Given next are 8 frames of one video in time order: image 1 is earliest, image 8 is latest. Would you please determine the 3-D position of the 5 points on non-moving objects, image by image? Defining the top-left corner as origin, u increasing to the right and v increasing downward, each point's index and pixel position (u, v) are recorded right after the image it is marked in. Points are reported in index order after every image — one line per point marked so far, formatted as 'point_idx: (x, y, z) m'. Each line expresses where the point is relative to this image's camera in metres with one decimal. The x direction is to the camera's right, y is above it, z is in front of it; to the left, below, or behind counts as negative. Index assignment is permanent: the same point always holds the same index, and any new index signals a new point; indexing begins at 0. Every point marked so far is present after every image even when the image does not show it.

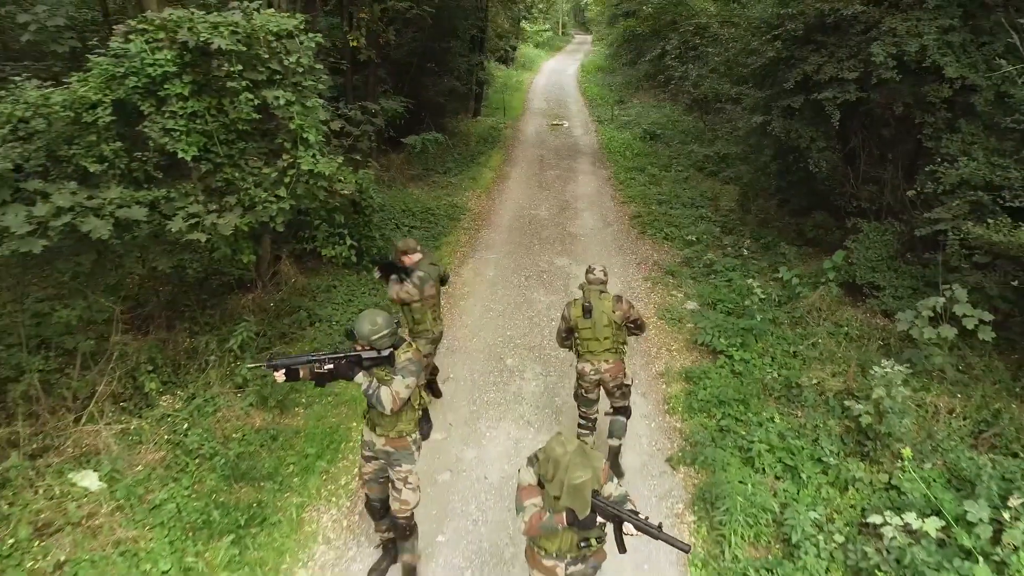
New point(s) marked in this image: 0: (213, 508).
0: (-2.1, -1.6, +5.4) m
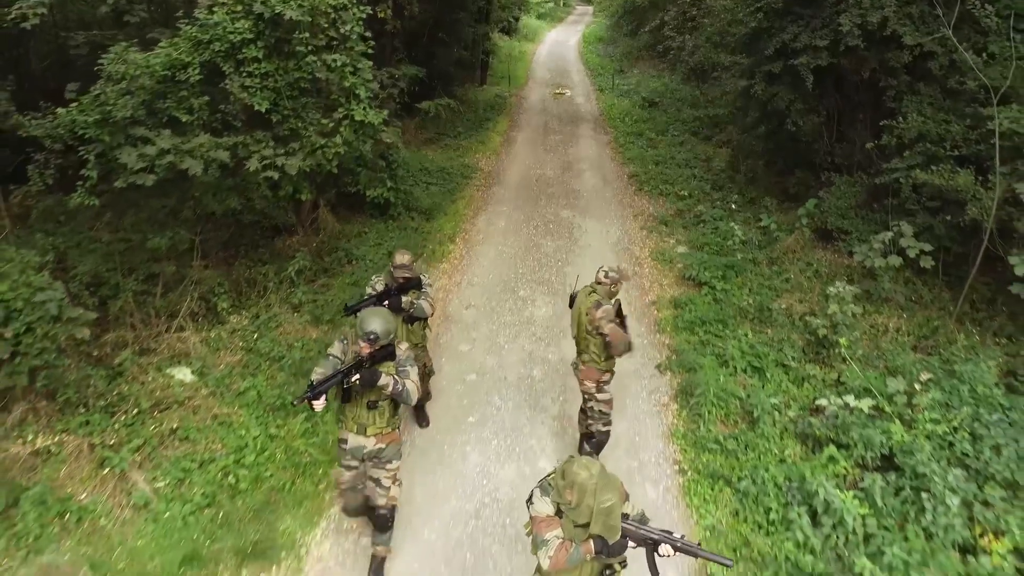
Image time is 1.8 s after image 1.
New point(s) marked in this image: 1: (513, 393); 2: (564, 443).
0: (-2.0, -0.9, +6.7) m
1: (0.0, -1.0, +7.1) m
2: (+0.4, -1.3, +6.4) m
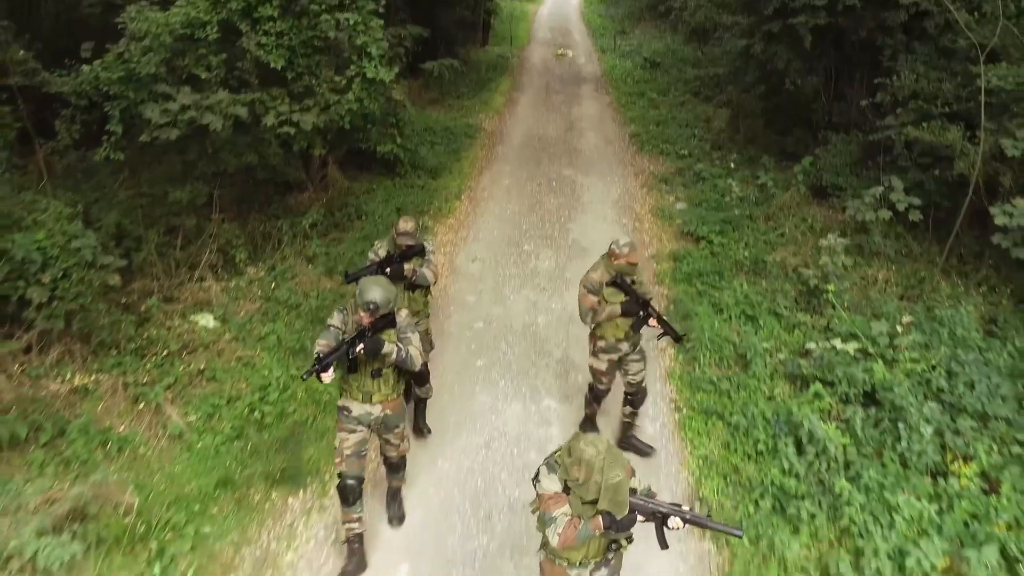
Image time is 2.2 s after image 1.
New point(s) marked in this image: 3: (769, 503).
0: (-1.9, -0.5, +7.1) m
1: (+0.1, -0.5, +7.5) m
2: (+0.5, -0.8, +6.8) m
3: (+1.7, -1.4, +5.1) m
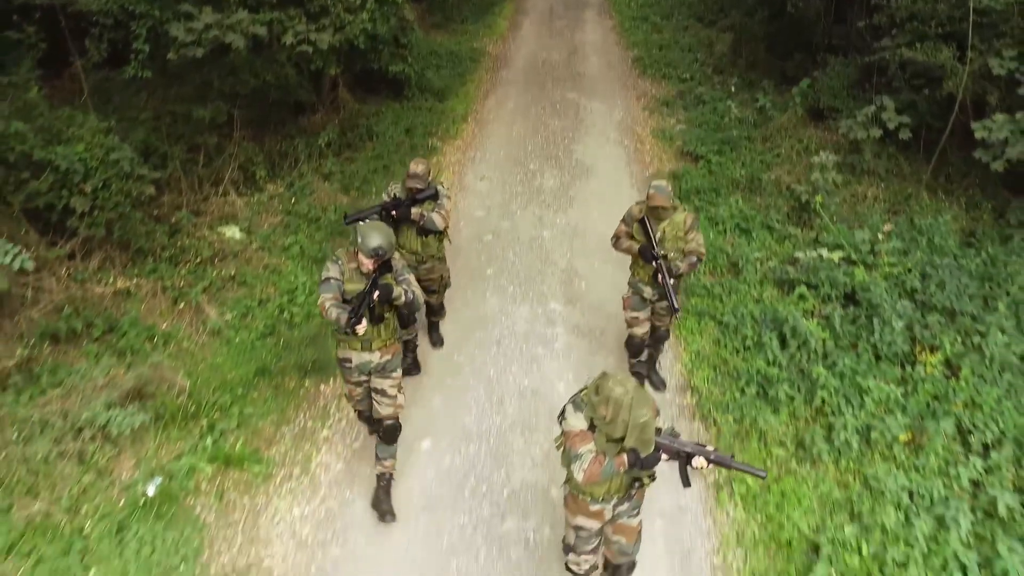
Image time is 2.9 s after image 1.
0: (-1.8, +0.4, +7.6) m
1: (+0.1, +0.4, +8.0) m
2: (+0.6, 0.0, +7.3) m
3: (+1.8, -0.7, +5.7) m
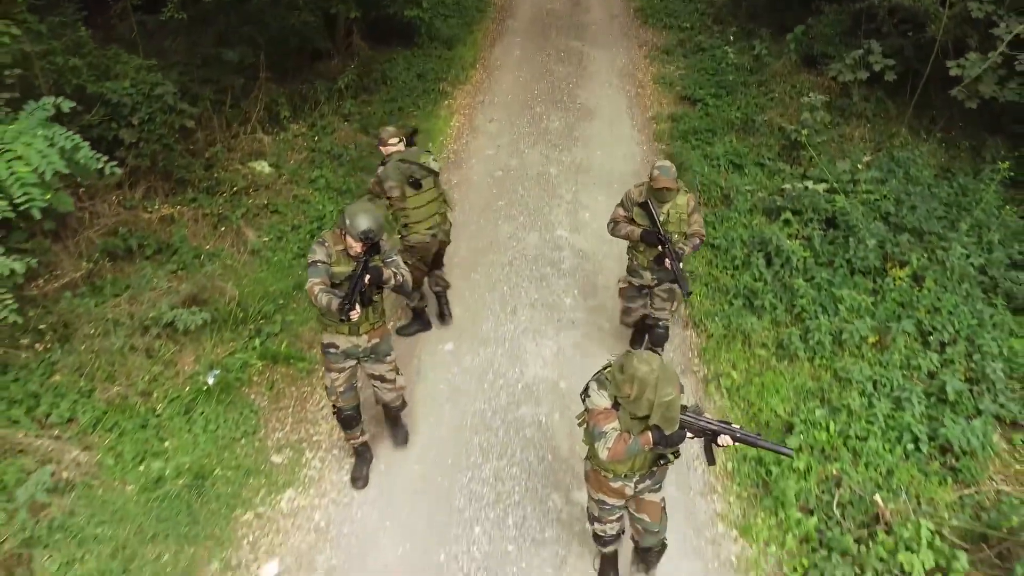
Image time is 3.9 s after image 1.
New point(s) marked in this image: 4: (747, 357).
0: (-1.7, +1.1, +8.2) m
1: (+0.2, +1.1, +8.6) m
2: (+0.7, +0.7, +7.9) m
3: (+1.9, -0.1, +6.4) m
4: (+1.8, -0.5, +5.9) m
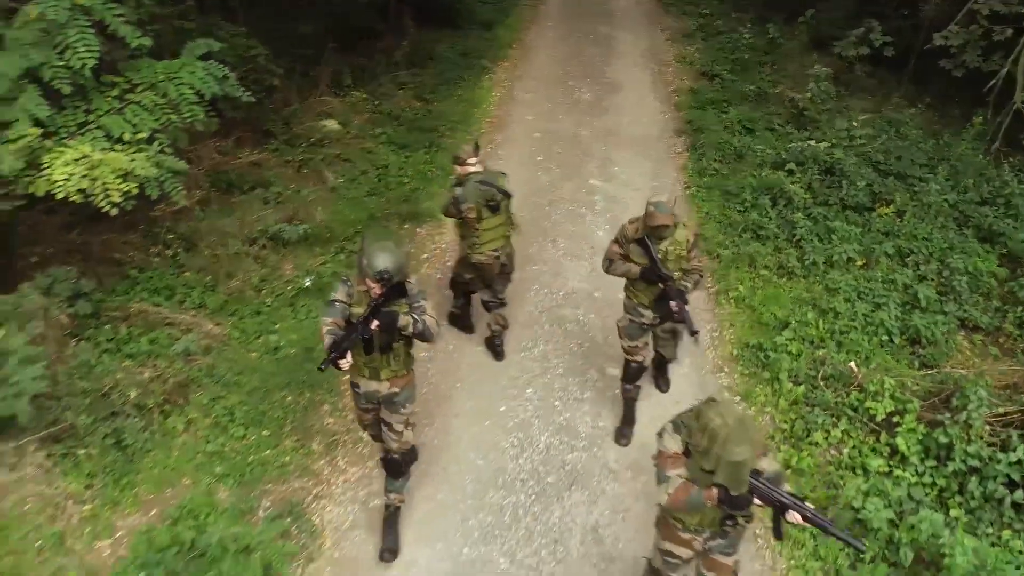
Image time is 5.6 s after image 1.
0: (-1.3, +1.8, +9.4) m
1: (+0.7, +1.8, +9.7) m
2: (+1.1, +1.4, +9.0) m
3: (+2.3, +0.5, +7.5) m
4: (+2.2, +0.1, +7.0) m
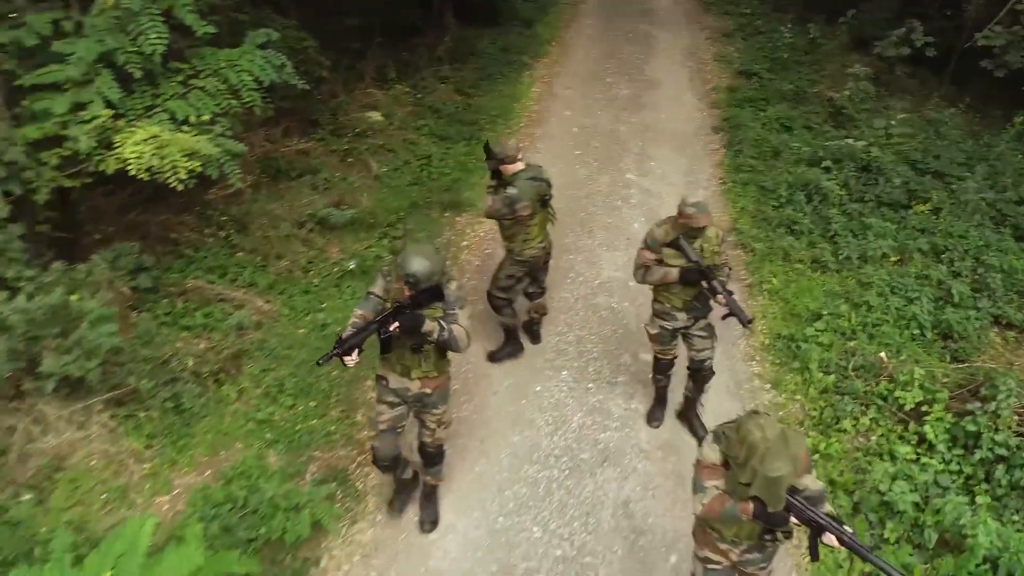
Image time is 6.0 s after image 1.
0: (-0.8, +1.9, +9.6) m
1: (+1.2, +1.9, +9.9) m
2: (+1.6, +1.5, +9.2) m
3: (+2.7, +0.6, +7.6) m
4: (+2.5, +0.2, +7.1) m
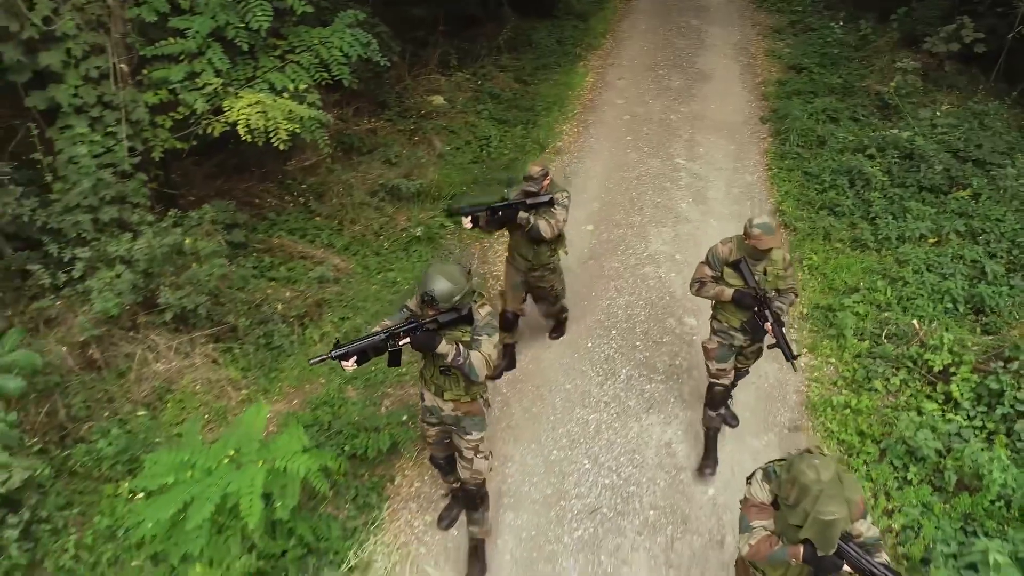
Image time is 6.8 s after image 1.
0: (-0.1, +2.3, +10.2) m
1: (+1.9, +2.2, +10.3) m
2: (+2.3, +1.7, +9.6) m
3: (+3.2, +0.8, +7.9) m
4: (+3.0, +0.4, +7.5) m
